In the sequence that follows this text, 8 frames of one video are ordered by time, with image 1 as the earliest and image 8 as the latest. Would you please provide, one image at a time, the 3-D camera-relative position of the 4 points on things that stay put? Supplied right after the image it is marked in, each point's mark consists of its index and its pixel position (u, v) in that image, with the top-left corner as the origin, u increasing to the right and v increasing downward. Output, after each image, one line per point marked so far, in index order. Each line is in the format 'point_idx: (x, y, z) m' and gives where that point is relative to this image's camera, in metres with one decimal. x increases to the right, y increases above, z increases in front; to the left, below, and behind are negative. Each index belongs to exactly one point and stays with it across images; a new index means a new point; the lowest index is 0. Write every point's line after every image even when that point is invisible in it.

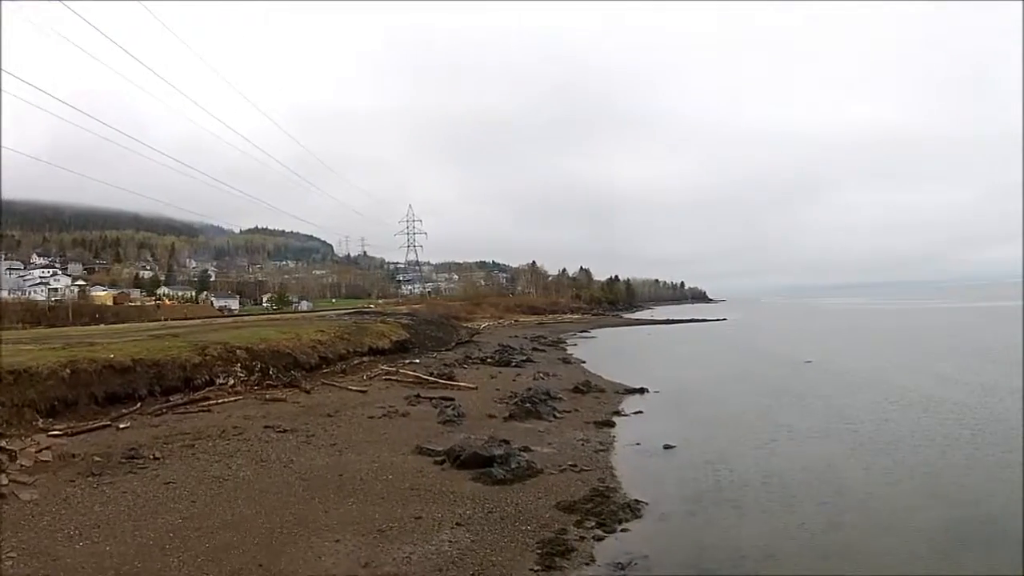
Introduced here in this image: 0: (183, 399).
0: (-7.7, -2.6, +14.4) m
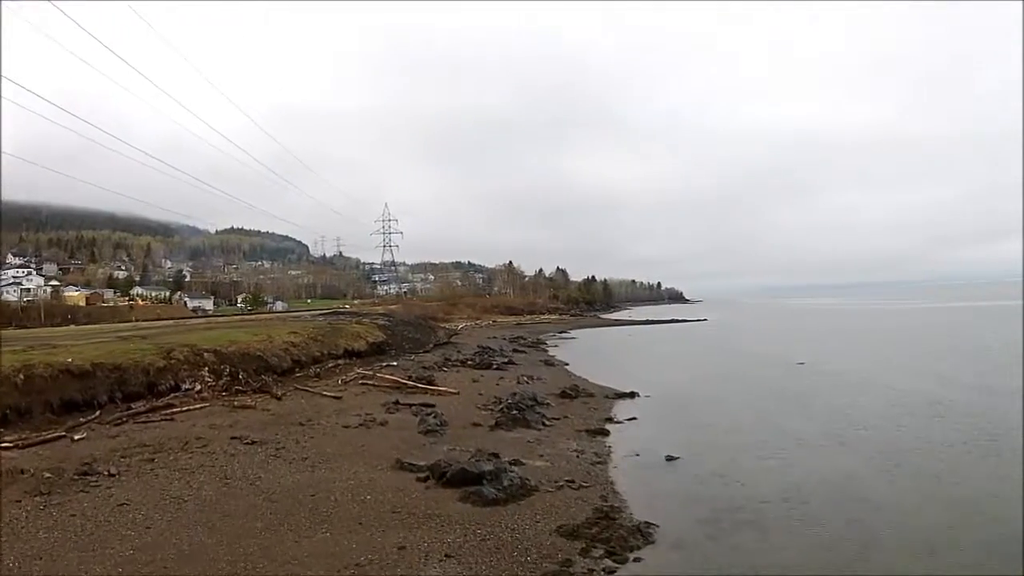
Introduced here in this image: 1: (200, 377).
0: (-8.1, -2.6, +13.6) m
1: (-8.0, -2.3, +15.6) m
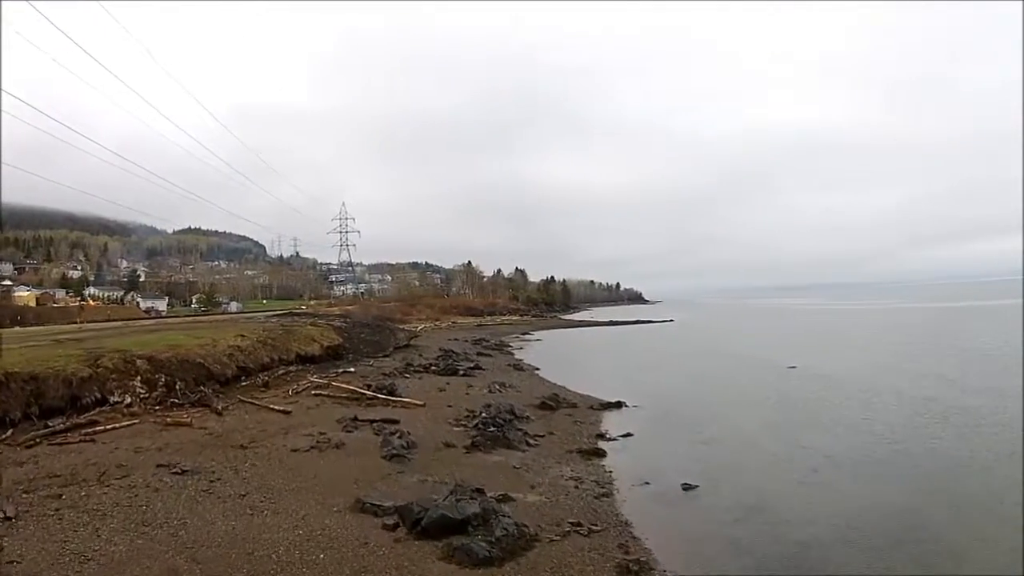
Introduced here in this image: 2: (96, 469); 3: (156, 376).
0: (-8.8, -2.7, +12.1) m
1: (-8.7, -2.3, +14.1) m
2: (-6.7, -2.9, +10.0) m
3: (-8.6, -2.2, +14.9) m
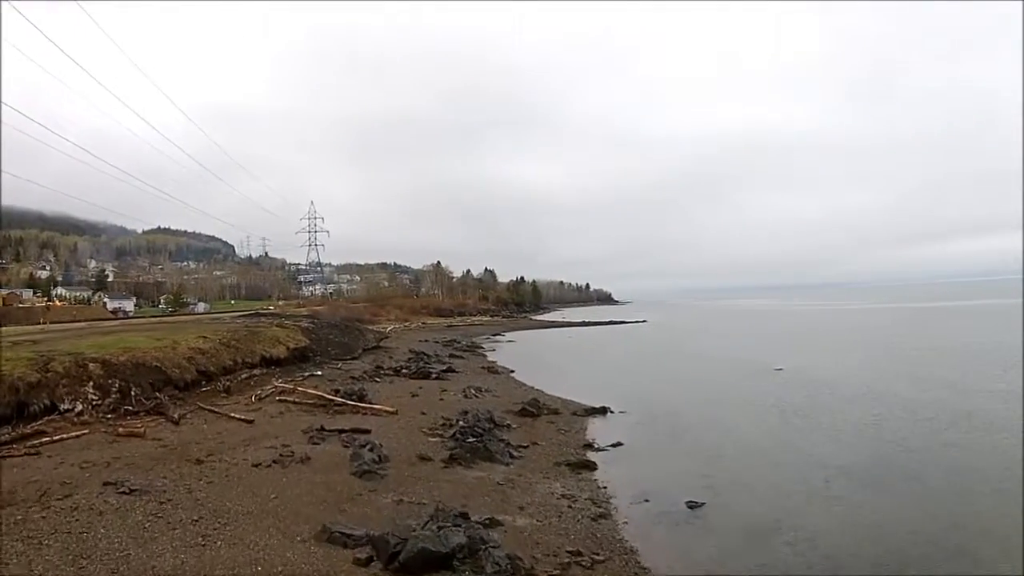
0: (-9.2, -2.6, +11.2) m
1: (-9.3, -2.3, +13.2) m
2: (-7.0, -2.9, +9.2) m
3: (-9.2, -2.1, +14.0) m
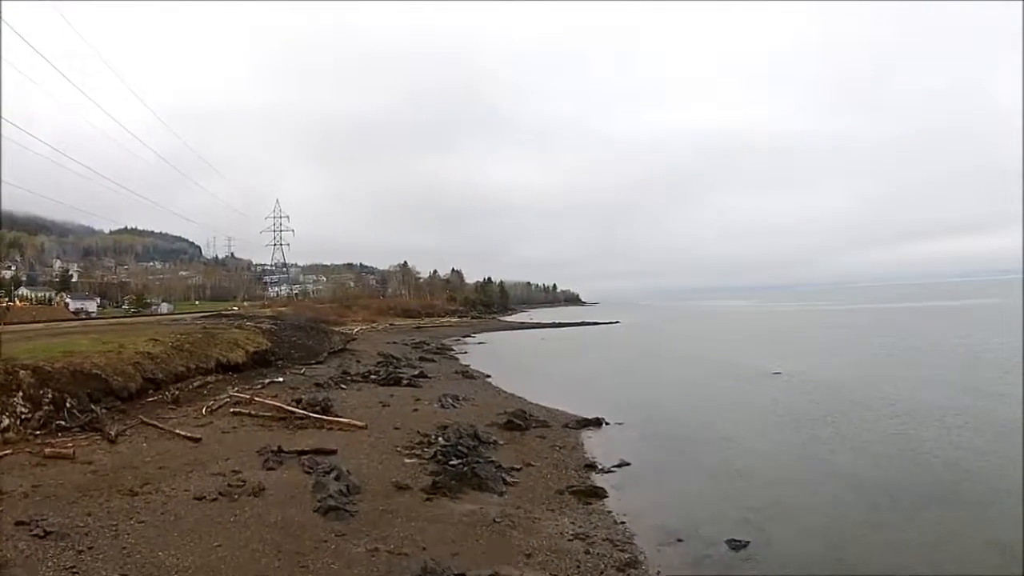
0: (-9.6, -2.6, +9.9) m
1: (-9.7, -2.3, +11.9) m
2: (-7.3, -2.9, +7.9) m
3: (-9.7, -2.1, +12.7) m
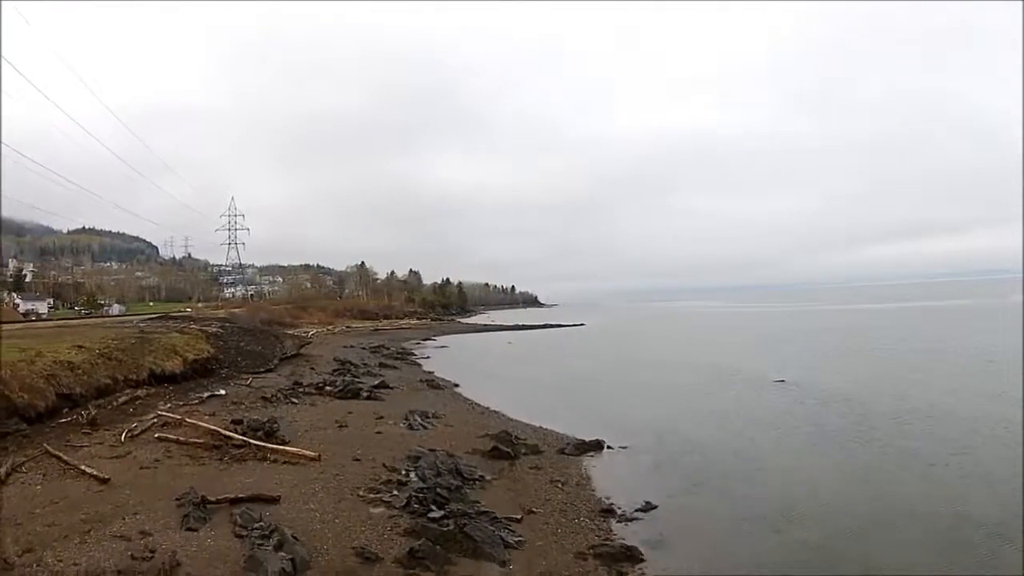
0: (-9.9, -2.6, +8.0) m
1: (-10.2, -2.3, +10.0) m
2: (-7.4, -2.9, +6.3) m
3: (-10.2, -2.2, +10.8) m
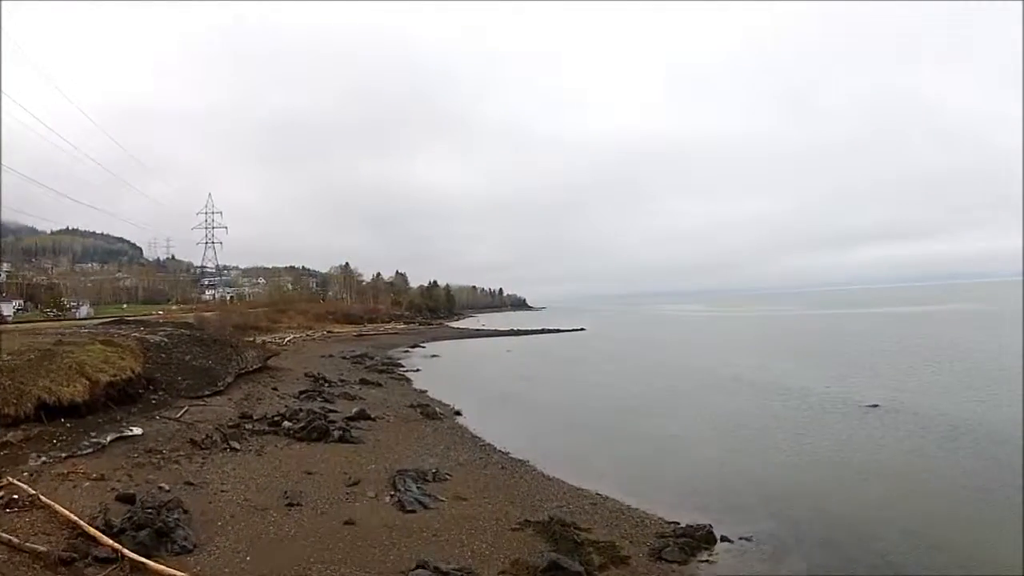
0: (-9.4, -2.6, +4.9) m
1: (-9.8, -2.3, +6.9) m
2: (-7.0, -2.8, +3.2) m
3: (-9.8, -2.1, +7.7) m
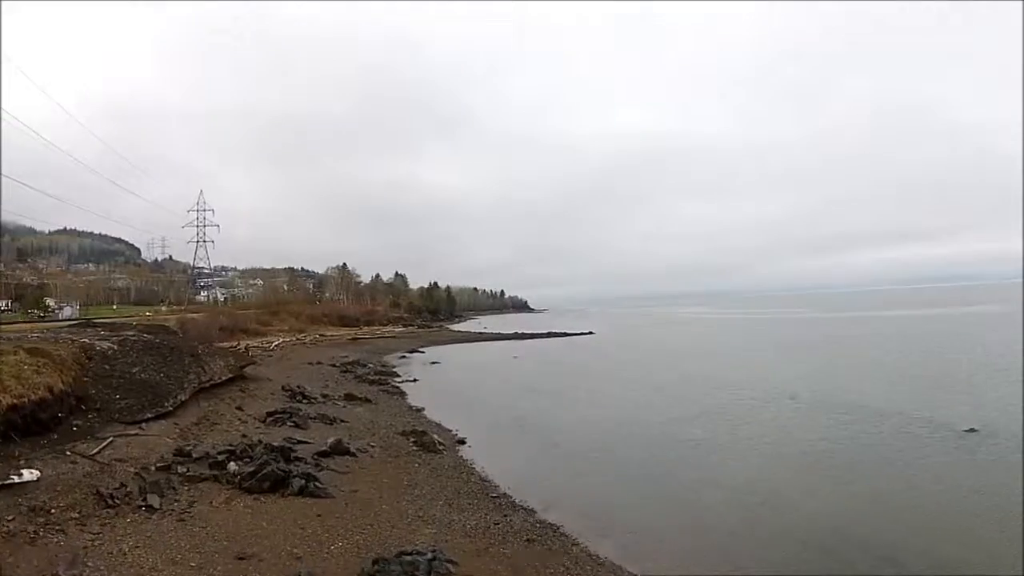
0: (-9.2, -2.5, +2.8) m
1: (-9.5, -2.2, +4.7) m
2: (-6.8, -2.8, +1.1) m
3: (-9.6, -2.1, +5.5) m
